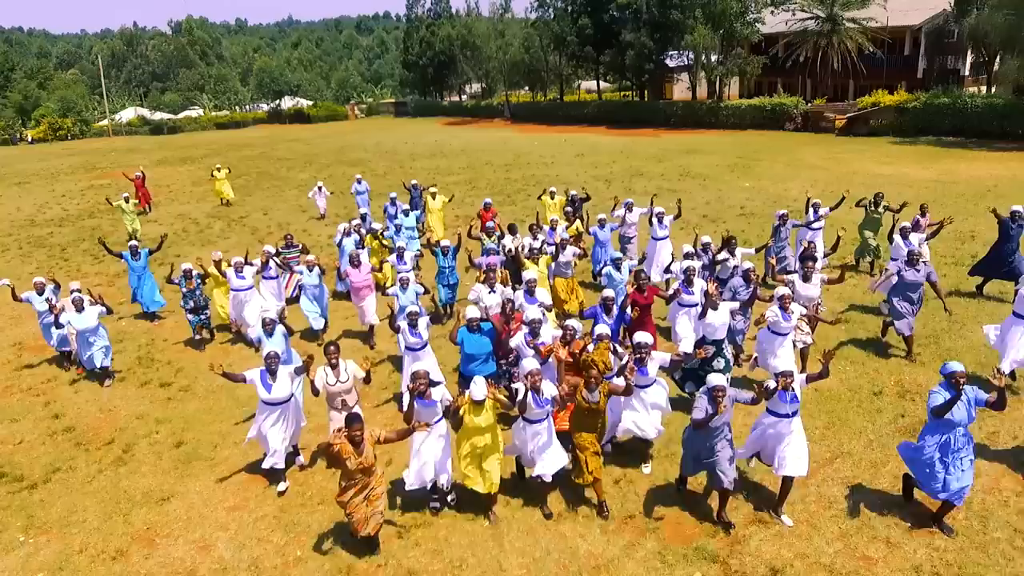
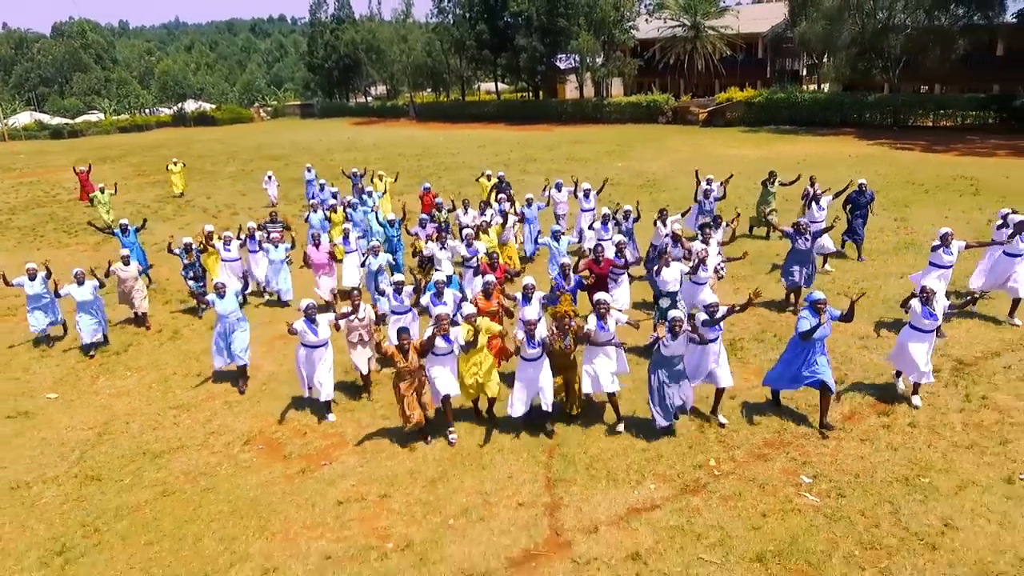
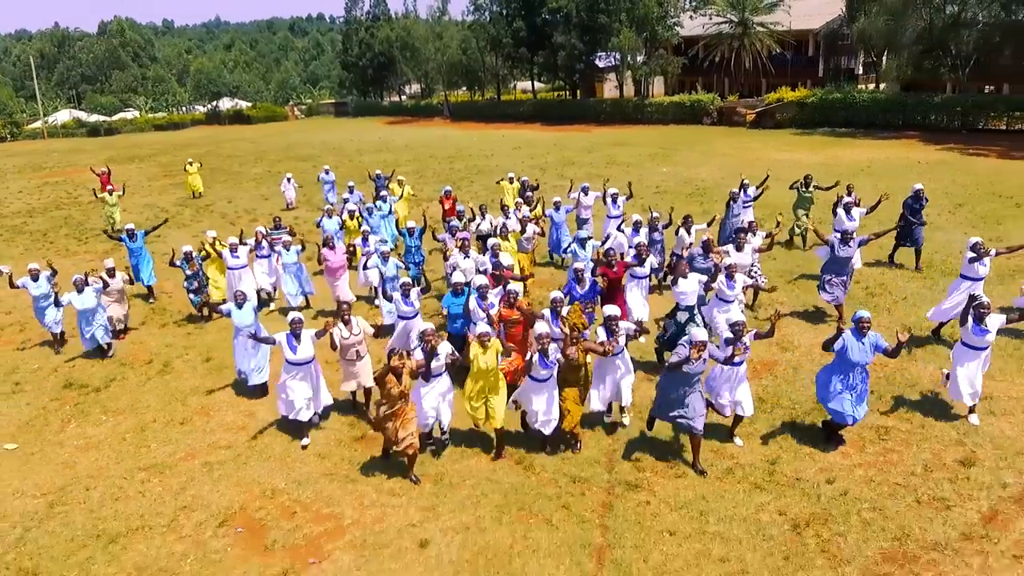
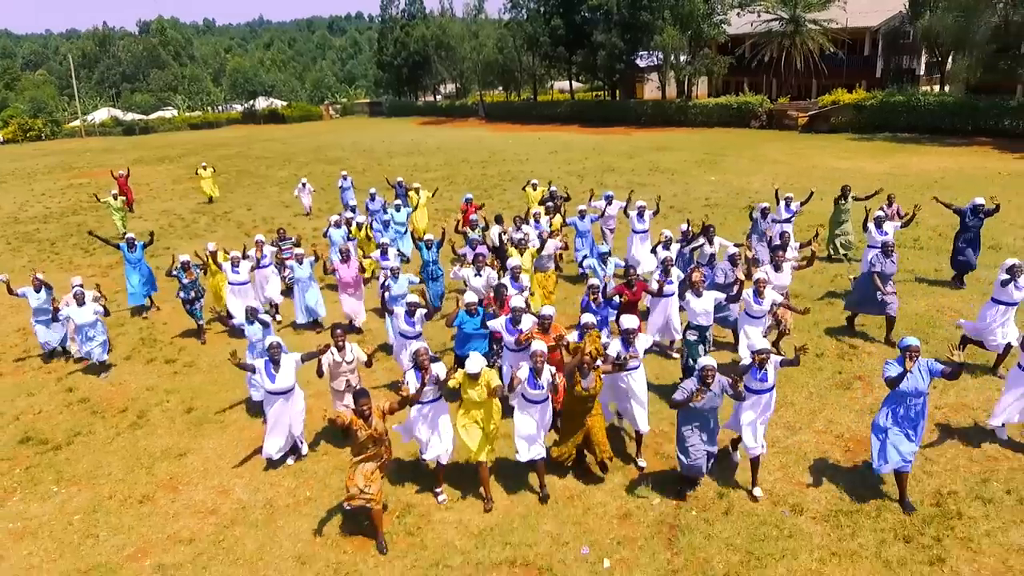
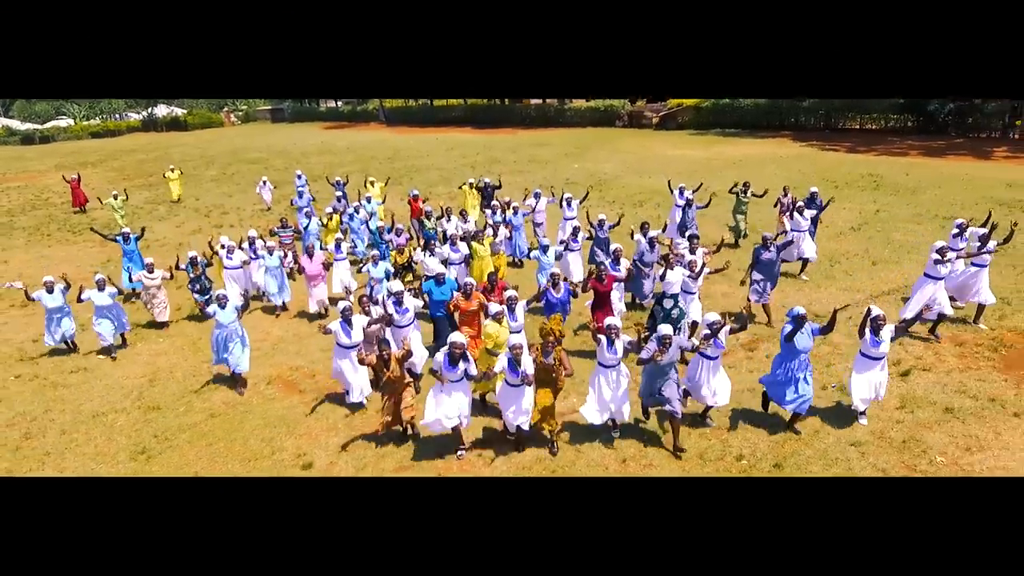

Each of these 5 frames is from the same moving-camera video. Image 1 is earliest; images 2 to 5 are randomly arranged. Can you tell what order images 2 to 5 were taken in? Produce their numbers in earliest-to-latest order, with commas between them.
4, 3, 2, 5
